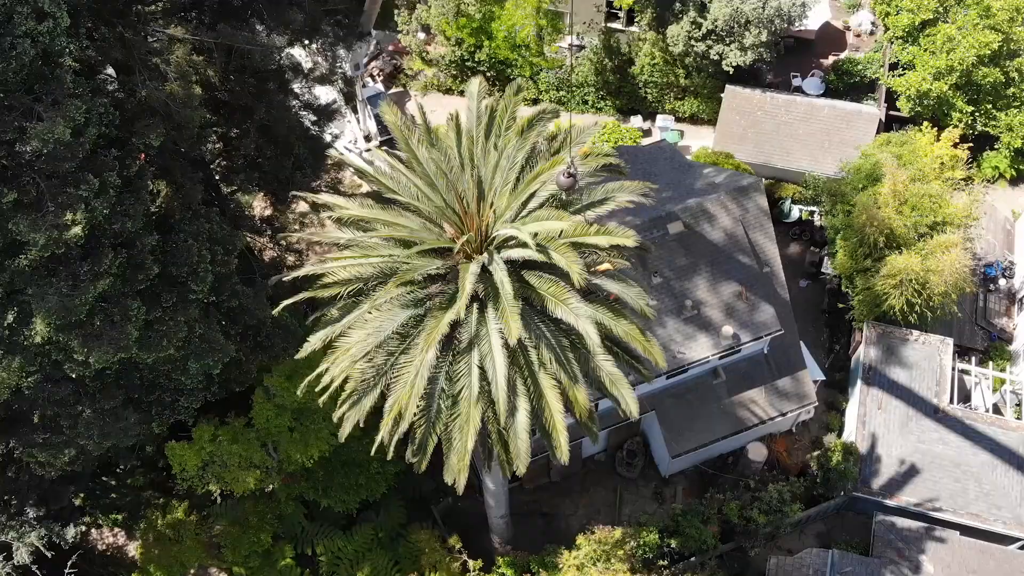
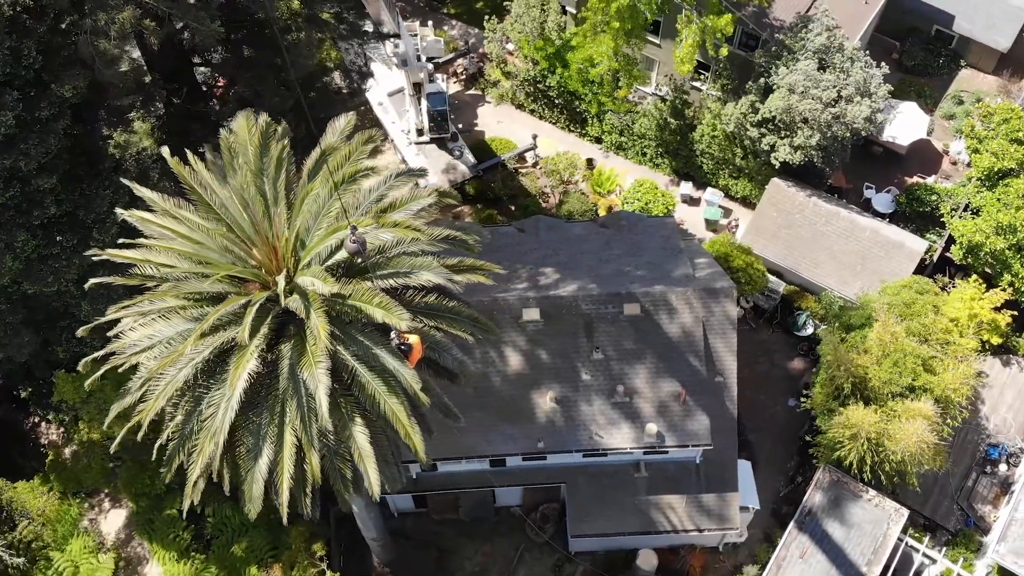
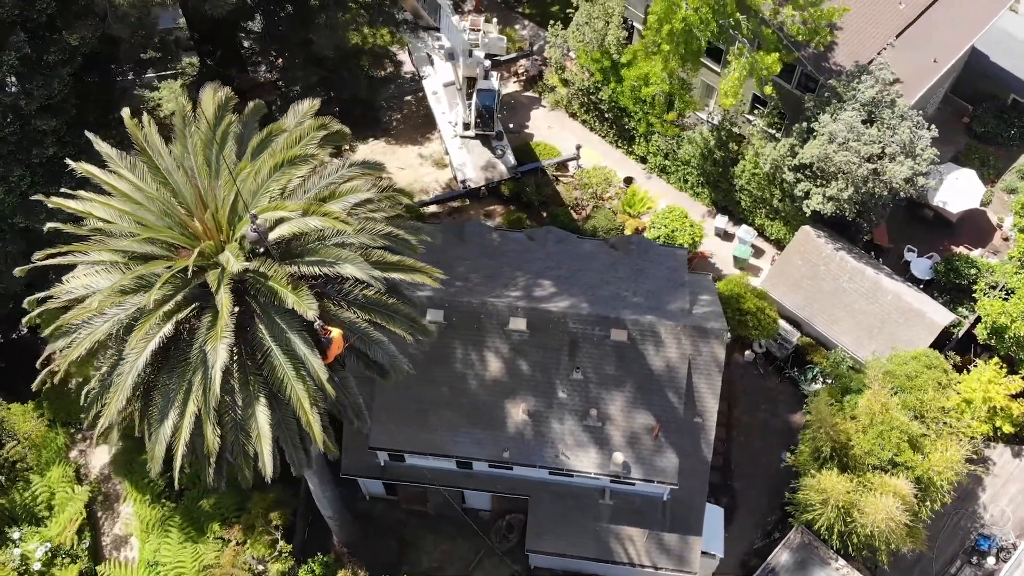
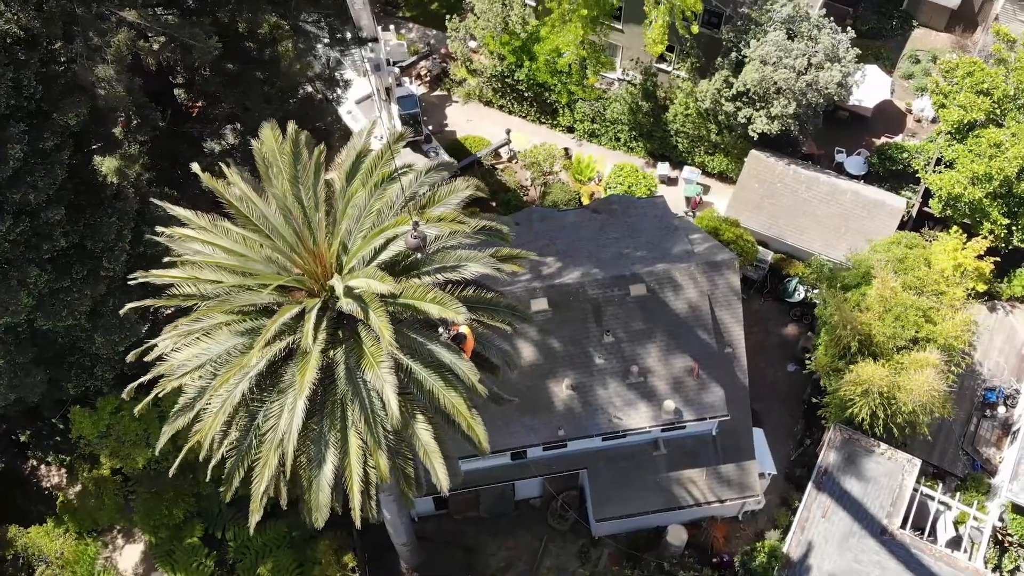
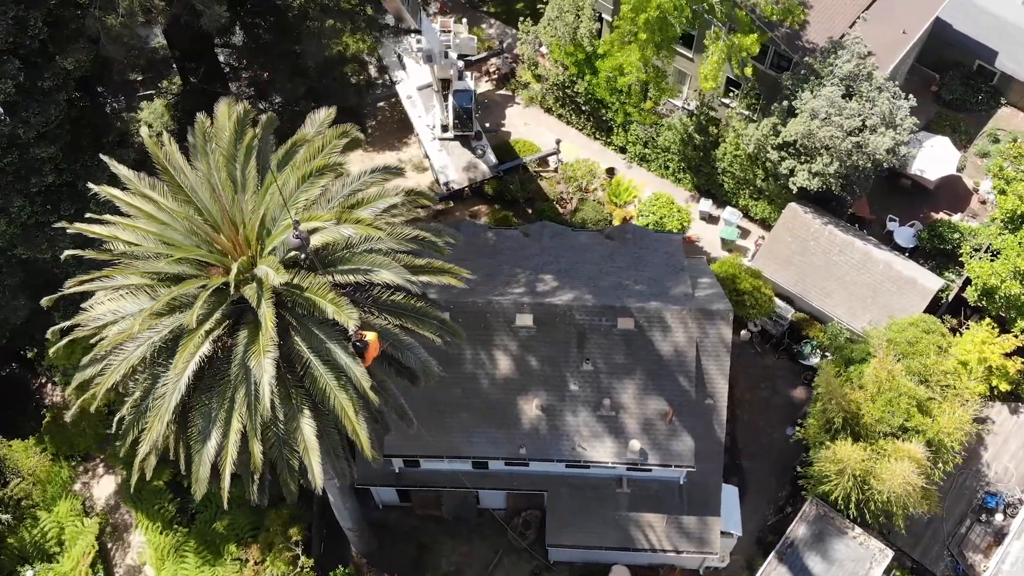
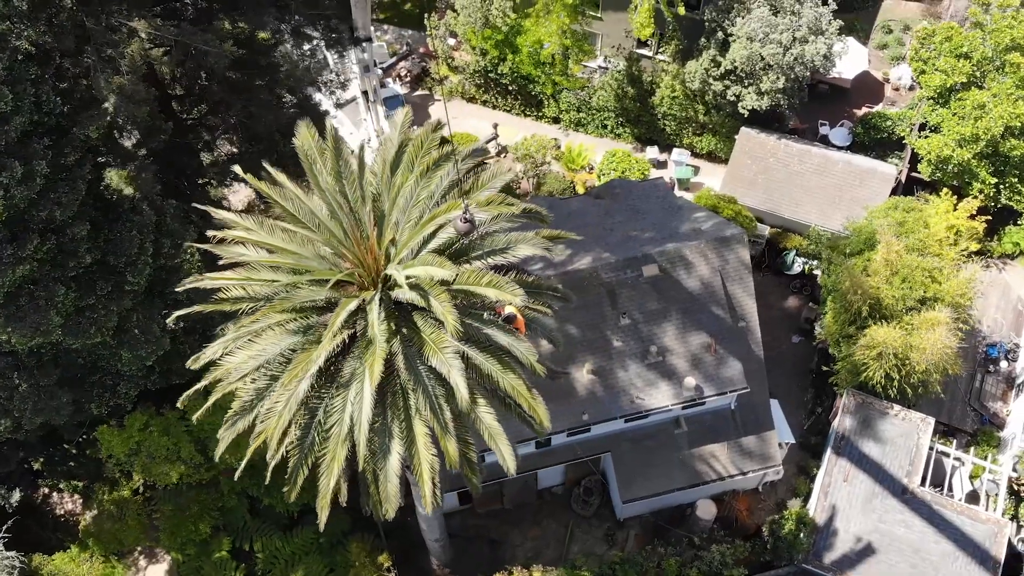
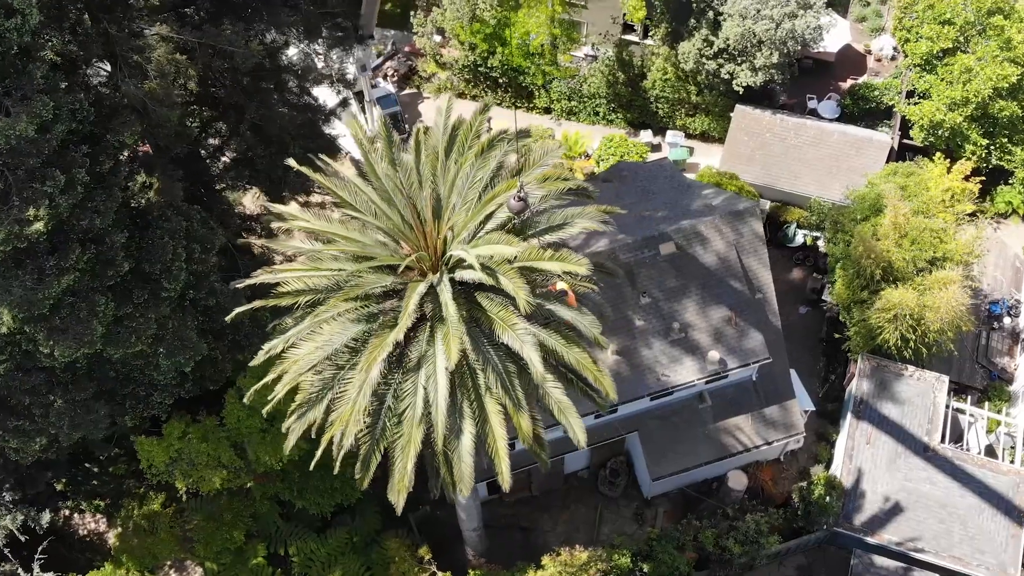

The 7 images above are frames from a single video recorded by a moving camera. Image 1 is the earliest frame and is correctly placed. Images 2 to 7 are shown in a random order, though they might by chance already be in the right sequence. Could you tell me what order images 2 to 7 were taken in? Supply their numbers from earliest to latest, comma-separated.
7, 6, 4, 2, 5, 3
